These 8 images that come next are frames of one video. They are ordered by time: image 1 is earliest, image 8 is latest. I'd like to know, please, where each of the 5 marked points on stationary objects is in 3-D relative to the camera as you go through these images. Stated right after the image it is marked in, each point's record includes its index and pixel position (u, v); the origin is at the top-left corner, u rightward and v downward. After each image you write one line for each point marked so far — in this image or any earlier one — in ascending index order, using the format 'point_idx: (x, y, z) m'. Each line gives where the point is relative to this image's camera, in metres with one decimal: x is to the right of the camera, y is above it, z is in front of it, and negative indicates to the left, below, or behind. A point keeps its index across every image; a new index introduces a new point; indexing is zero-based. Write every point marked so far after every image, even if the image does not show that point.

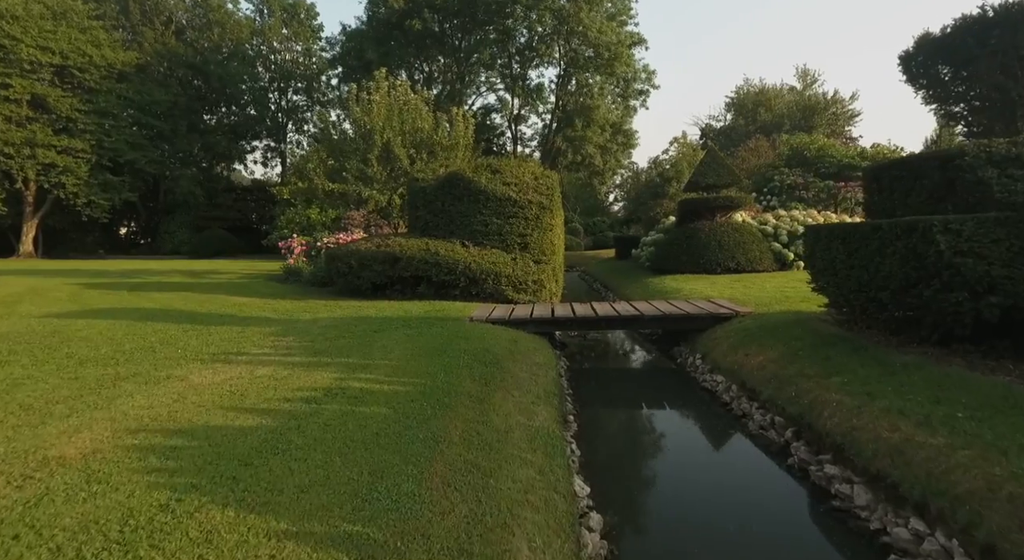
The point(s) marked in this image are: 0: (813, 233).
0: (+3.4, +0.5, +6.4) m
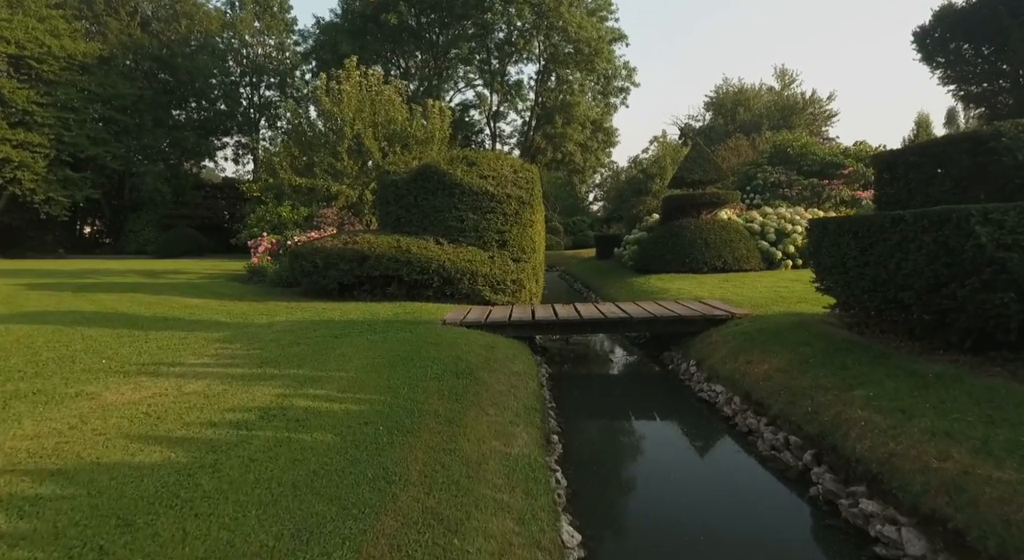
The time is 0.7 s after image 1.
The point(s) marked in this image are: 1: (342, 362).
0: (+3.2, +0.6, +5.9) m
1: (-1.5, -0.7, +5.0) m
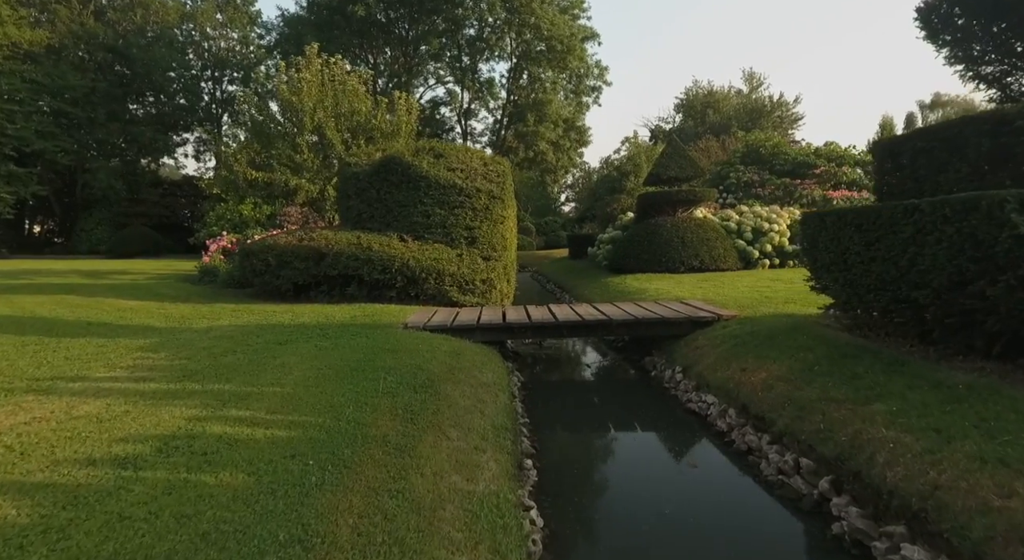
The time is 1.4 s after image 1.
0: (+2.9, +0.6, +5.4) m
1: (-1.7, -0.7, +4.2) m
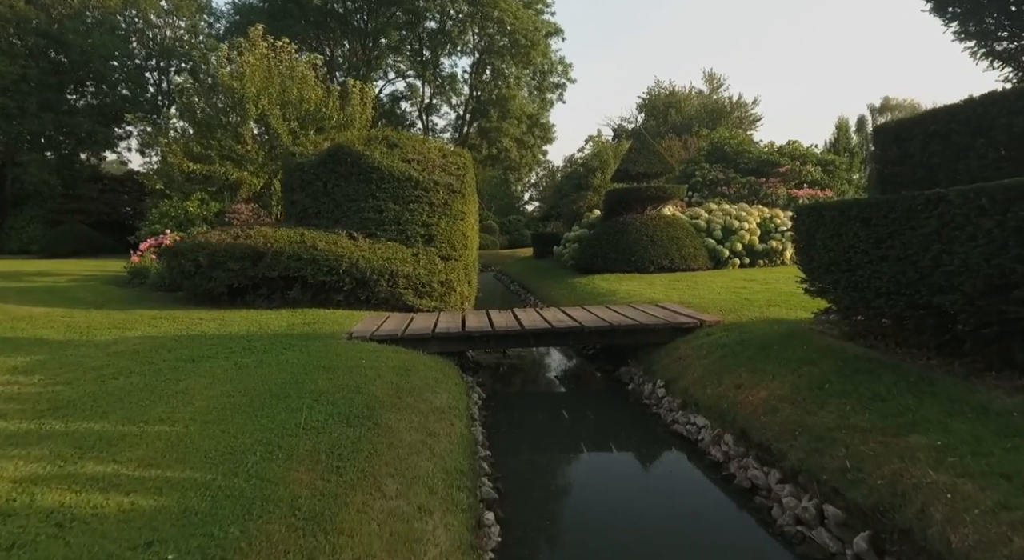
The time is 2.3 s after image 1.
0: (+2.6, +0.6, +4.8) m
1: (-2.0, -0.7, +3.4) m
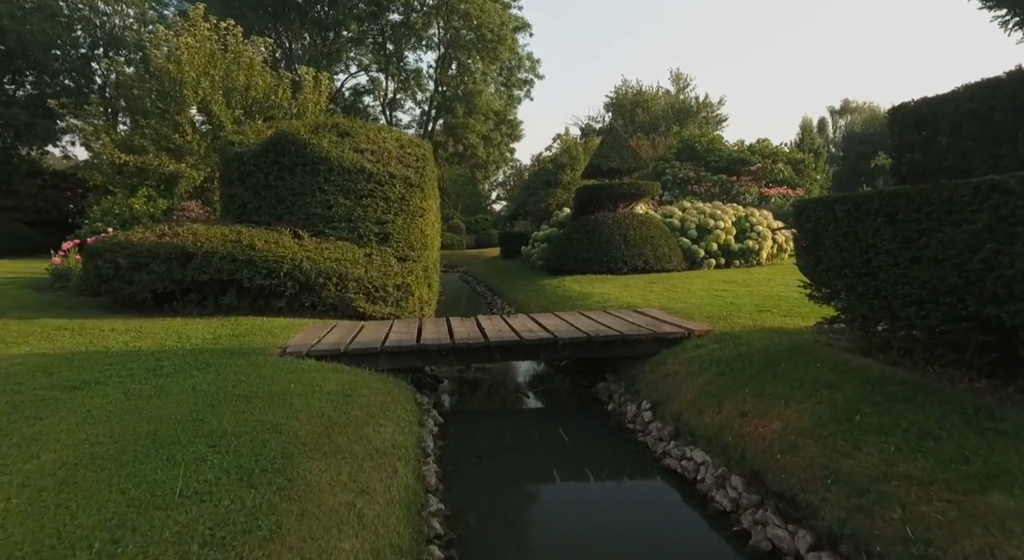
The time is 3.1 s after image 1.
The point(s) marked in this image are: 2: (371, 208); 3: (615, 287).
0: (+2.3, +0.5, +4.2) m
1: (-2.2, -0.8, +2.5) m
2: (-2.0, +1.0, +7.9) m
3: (+1.7, -0.1, +9.5) m
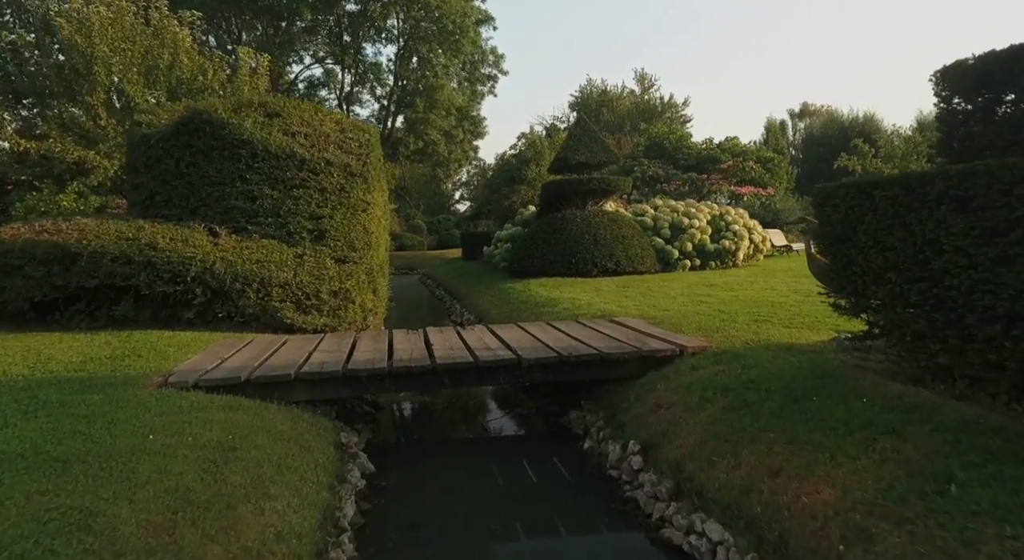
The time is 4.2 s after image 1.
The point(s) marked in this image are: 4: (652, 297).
0: (+2.0, +0.5, +3.3) m
1: (-2.4, -0.8, +1.3) m
2: (-2.5, +0.9, +6.8) m
3: (+1.1, -0.2, +8.6) m
4: (+1.9, -0.2, +7.6) m
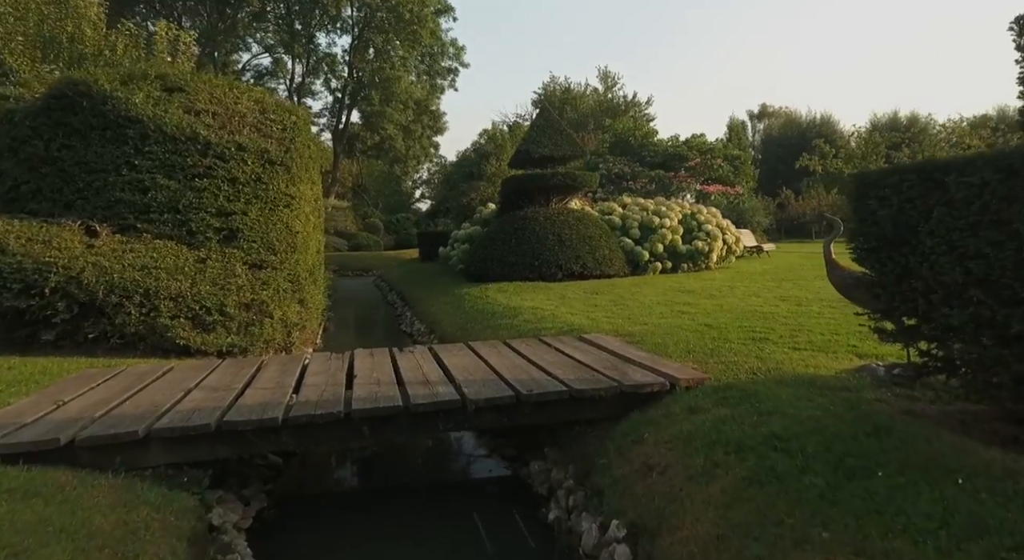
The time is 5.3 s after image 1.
0: (+1.7, +0.4, +2.4) m
1: (-2.5, -0.9, +0.2) m
2: (-3.0, +0.9, +5.6) m
3: (+0.5, -0.2, +7.7) m
4: (+1.3, -0.3, +6.7) m
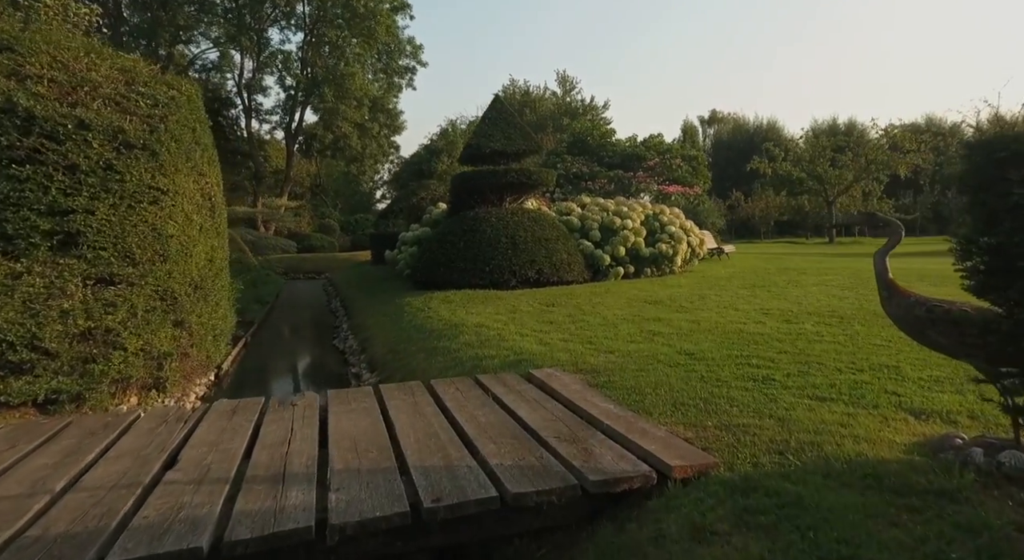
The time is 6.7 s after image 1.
0: (+1.4, +0.3, +1.2) m
1: (-2.7, -1.1, -1.2) m
2: (-3.5, +0.7, +4.1) m
3: (-0.1, -0.4, +6.4) m
4: (+0.7, -0.4, +5.5) m
